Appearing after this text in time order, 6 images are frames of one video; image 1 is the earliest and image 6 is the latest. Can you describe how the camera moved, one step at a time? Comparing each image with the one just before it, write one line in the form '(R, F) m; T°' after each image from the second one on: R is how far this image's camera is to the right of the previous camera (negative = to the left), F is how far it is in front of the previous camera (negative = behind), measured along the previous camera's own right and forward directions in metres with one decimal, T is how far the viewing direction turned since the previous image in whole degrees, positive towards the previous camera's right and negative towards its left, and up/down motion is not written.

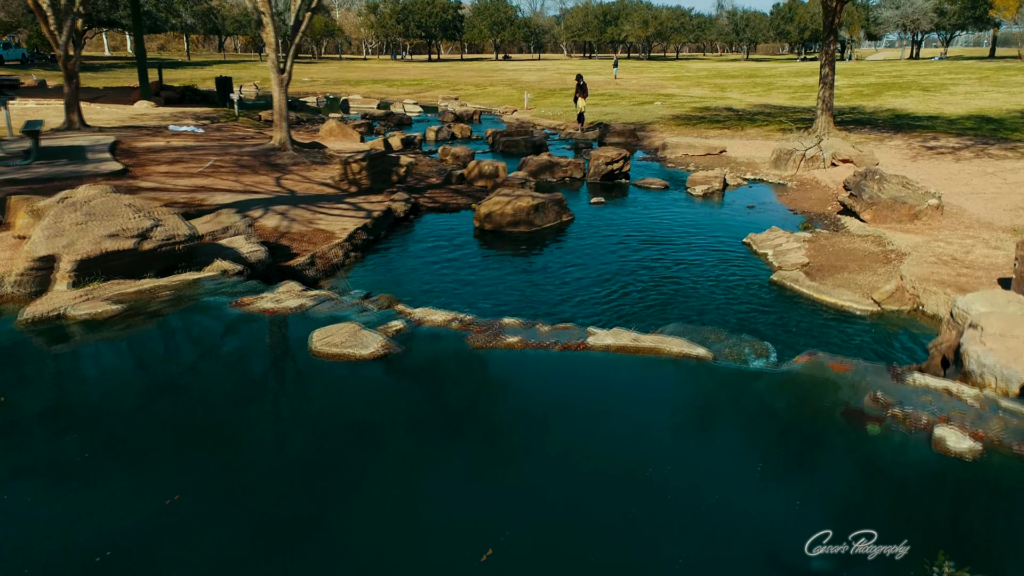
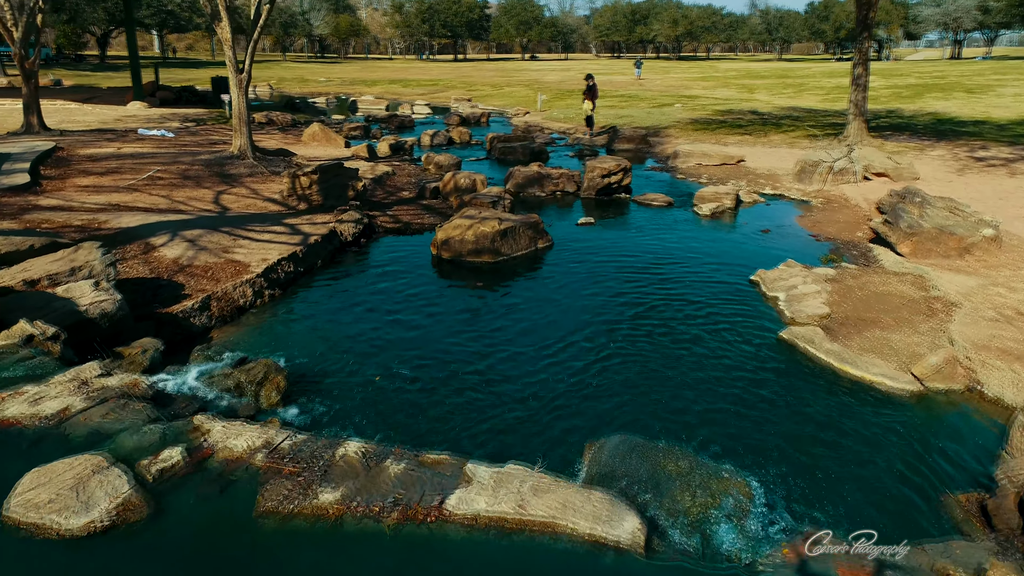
(+1.3, +2.8) m; -2°
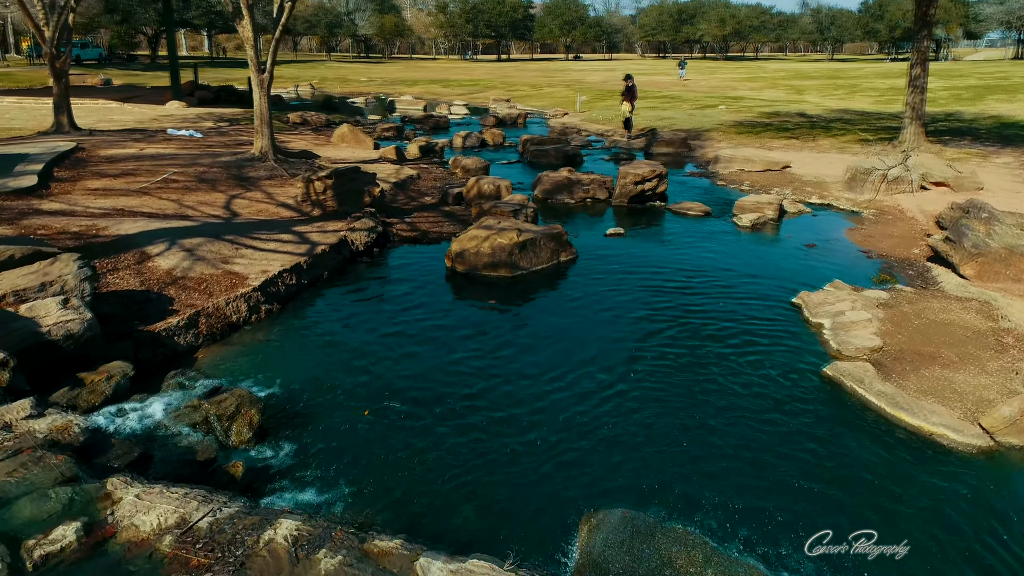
(+0.4, +1.0) m; -3°
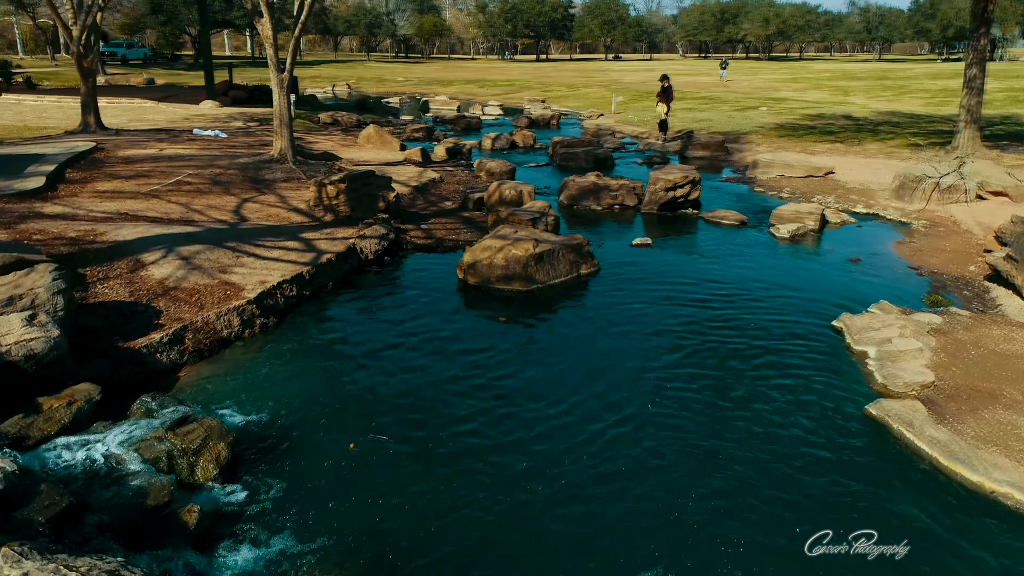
(+0.4, +0.9) m; -3°
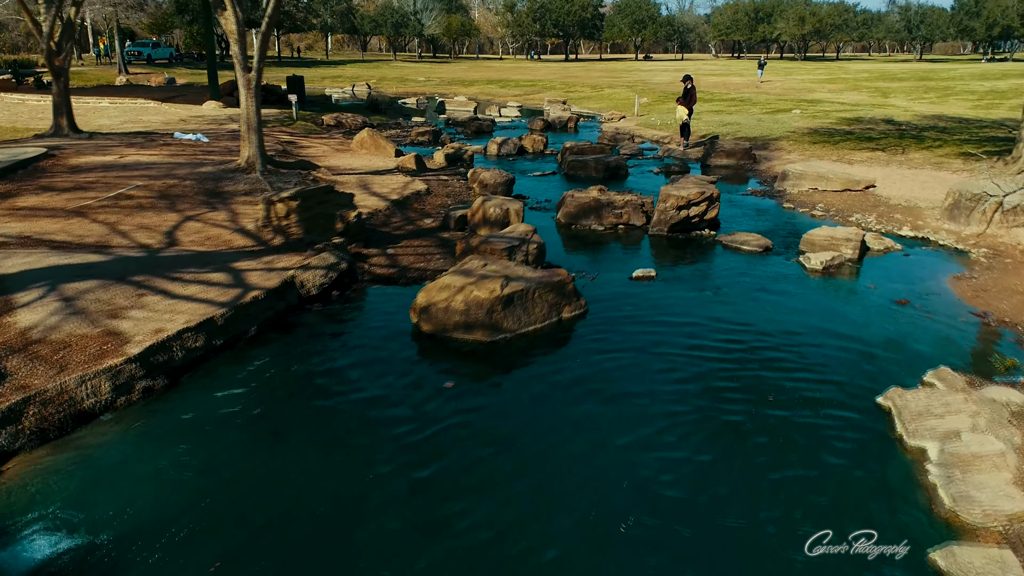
(+0.9, +2.4) m; -2°
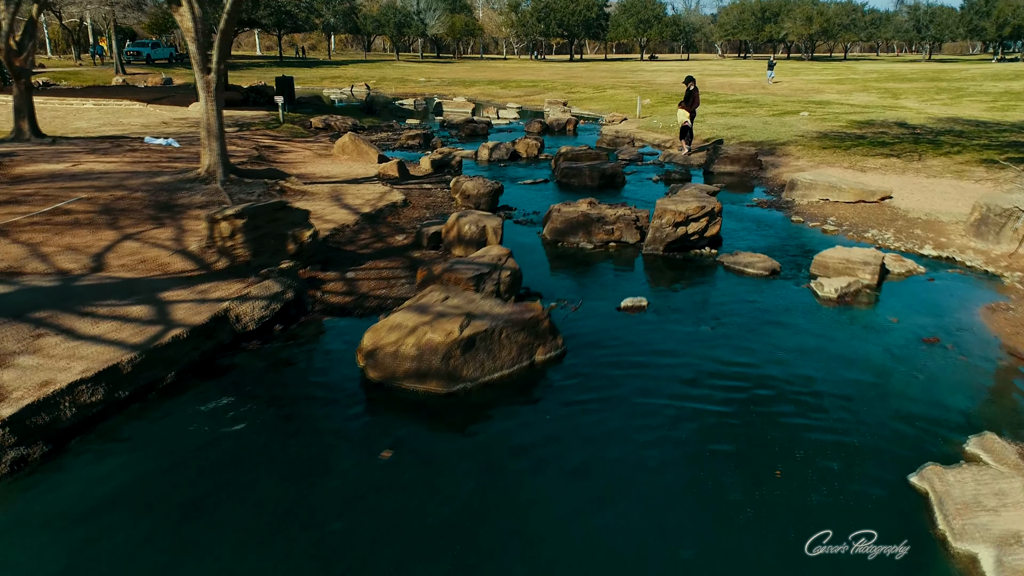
(+0.5, +1.5) m; 0°
